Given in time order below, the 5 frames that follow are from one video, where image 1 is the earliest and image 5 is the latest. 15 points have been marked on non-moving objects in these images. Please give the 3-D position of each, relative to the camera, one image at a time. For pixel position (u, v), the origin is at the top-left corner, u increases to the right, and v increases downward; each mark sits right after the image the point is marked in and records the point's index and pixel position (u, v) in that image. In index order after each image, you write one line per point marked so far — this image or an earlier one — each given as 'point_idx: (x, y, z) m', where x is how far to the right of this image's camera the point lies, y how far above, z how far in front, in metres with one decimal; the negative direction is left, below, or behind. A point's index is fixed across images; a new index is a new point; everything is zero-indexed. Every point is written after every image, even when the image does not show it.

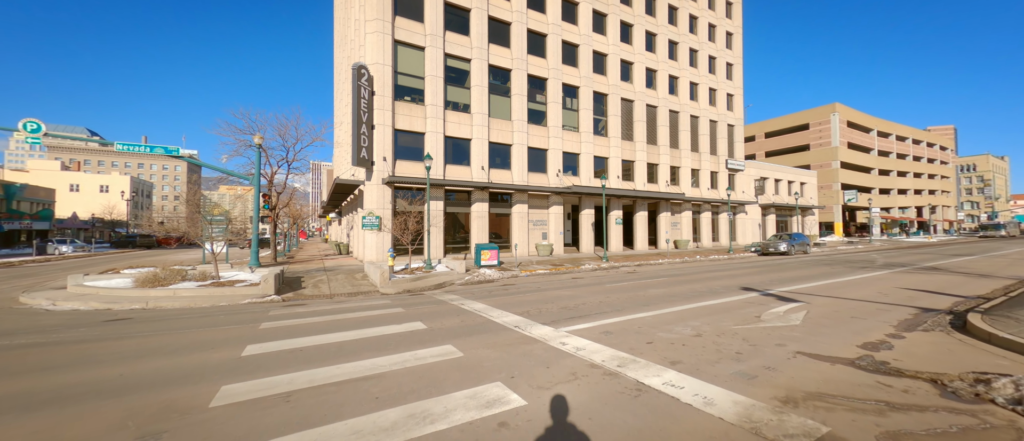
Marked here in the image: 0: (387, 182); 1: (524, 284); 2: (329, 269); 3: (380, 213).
0: (-6.6, +2.0, +19.2) m
1: (+0.4, -2.2, +12.7) m
2: (-8.4, -2.3, +16.9) m
3: (-7.0, +0.3, +19.1) m
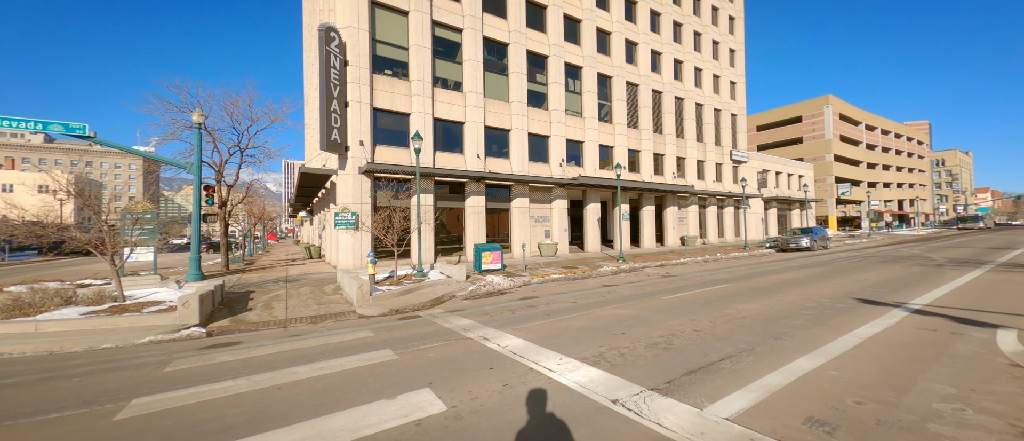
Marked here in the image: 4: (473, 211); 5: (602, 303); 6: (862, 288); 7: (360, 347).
0: (-6.4, +2.2, +15.8) m
1: (+1.0, -2.0, +9.7) m
2: (-8.1, -2.2, +13.4) m
3: (-6.8, +0.5, +15.7) m
4: (-2.0, +0.5, +19.2) m
5: (+2.2, -2.0, +8.7) m
6: (+8.7, -1.7, +9.0) m
7: (-2.4, -2.0, +5.7) m
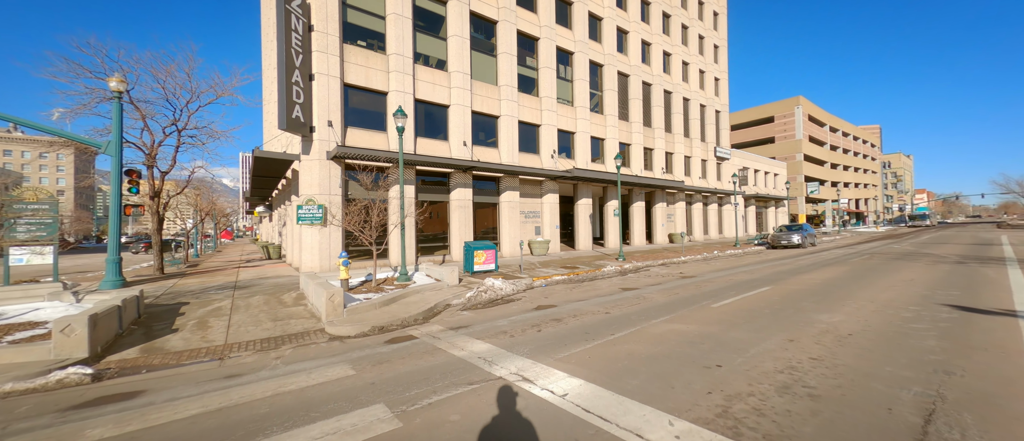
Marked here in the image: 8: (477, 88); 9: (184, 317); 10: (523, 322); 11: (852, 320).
0: (-6.6, +2.4, +13.4) m
1: (+1.3, -1.8, +7.9) m
2: (-8.0, -2.0, +10.9) m
3: (-6.9, +0.7, +13.3) m
4: (-2.5, +0.7, +17.1) m
5: (+2.5, -1.8, +7.1) m
6: (+9.0, -1.5, +7.8) m
7: (-1.8, -1.8, +3.7) m
8: (-1.8, +6.7, +18.3) m
9: (-6.7, -2.0, +7.4) m
10: (+0.2, -1.8, +6.6) m
11: (+5.4, -1.6, +5.8) m
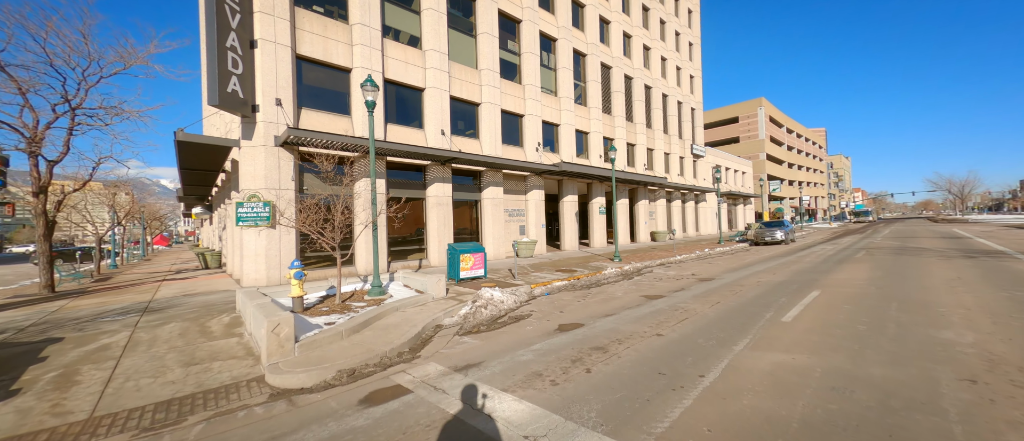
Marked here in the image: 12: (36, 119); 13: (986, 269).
0: (-6.9, +2.4, +10.9) m
1: (+1.5, -1.7, +6.1) m
2: (-8.0, -2.0, +8.3) m
3: (-7.2, +0.7, +10.8) m
4: (-3.1, +0.8, +15.0) m
5: (+2.9, -1.7, +5.4) m
6: (+9.2, -1.3, +6.7) m
7: (-1.1, -1.7, +1.6) m
8: (-2.5, +6.7, +16.3) m
9: (-6.4, -2.0, +4.9) m
10: (+0.6, -1.8, +4.7) m
11: (+5.8, -1.4, +4.4) m
12: (-13.9, +3.0, +10.6) m
13: (+12.8, -1.3, +9.8) m
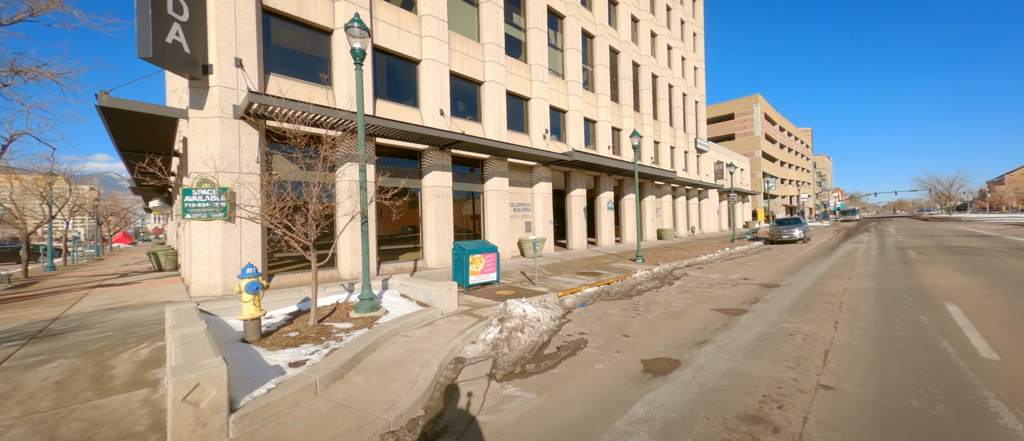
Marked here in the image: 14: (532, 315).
0: (-6.3, +2.6, +8.6) m
1: (+2.3, -1.6, +4.2) m
2: (-7.4, -1.8, +5.9) m
3: (-6.6, +0.9, +8.5) m
4: (-2.7, +1.0, +12.8) m
5: (+3.6, -1.5, +3.5) m
6: (+9.9, -1.2, +5.1) m
7: (-0.3, -1.6, -0.4) m
8: (-2.2, +6.9, +14.1) m
9: (-5.6, -1.8, +2.7) m
10: (+1.3, -1.6, +2.7) m
11: (+6.6, -1.3, +2.6) m
12: (-13.3, +3.2, +8.0) m
13: (+13.4, -1.2, +8.3) m
14: (+0.3, -1.6, +6.1) m
